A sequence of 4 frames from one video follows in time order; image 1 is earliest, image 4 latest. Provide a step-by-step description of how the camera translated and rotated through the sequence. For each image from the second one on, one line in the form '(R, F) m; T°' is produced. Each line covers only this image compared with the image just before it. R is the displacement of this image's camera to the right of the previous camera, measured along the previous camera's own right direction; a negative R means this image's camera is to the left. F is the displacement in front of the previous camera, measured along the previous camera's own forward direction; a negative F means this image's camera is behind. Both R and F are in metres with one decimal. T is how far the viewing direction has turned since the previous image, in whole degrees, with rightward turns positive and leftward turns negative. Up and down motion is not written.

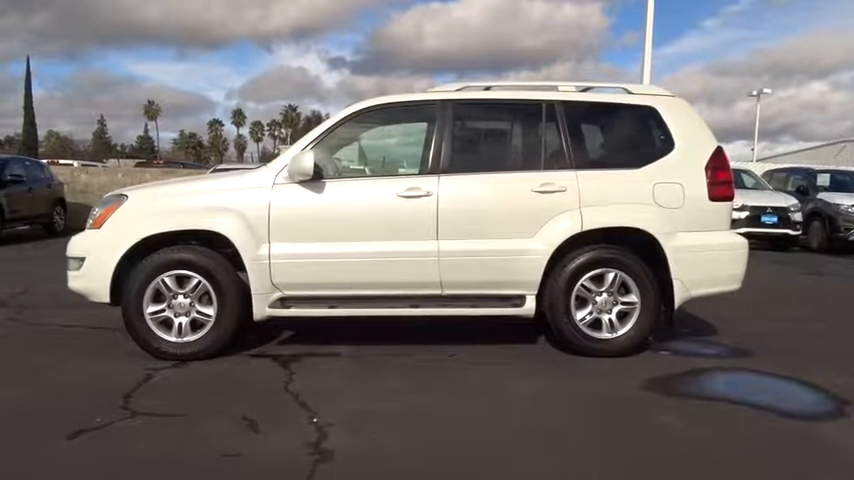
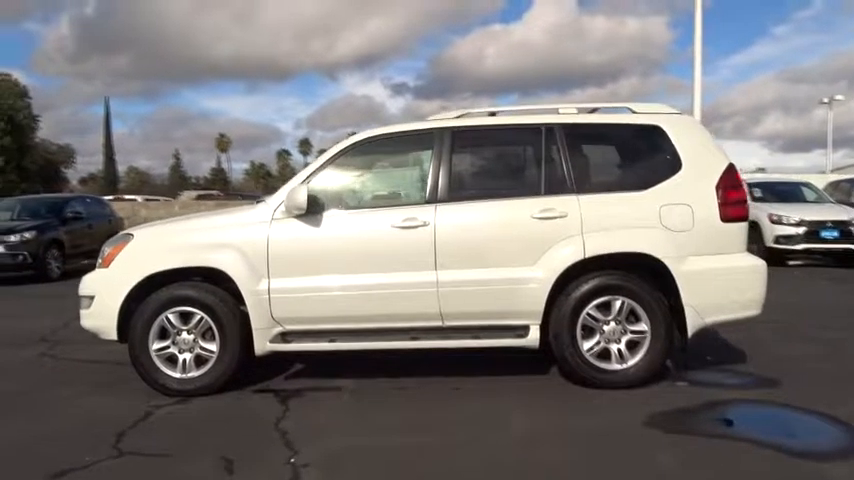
(+0.6, +0.1) m; -5°
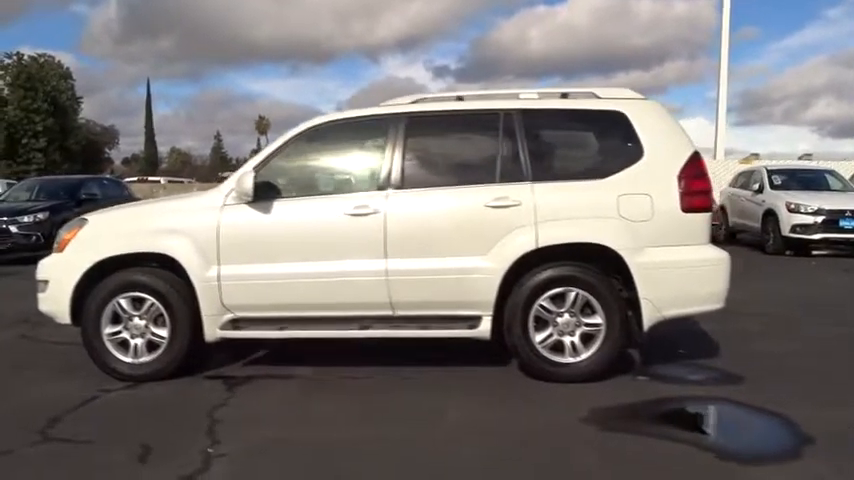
(+0.7, +0.2) m; -3°
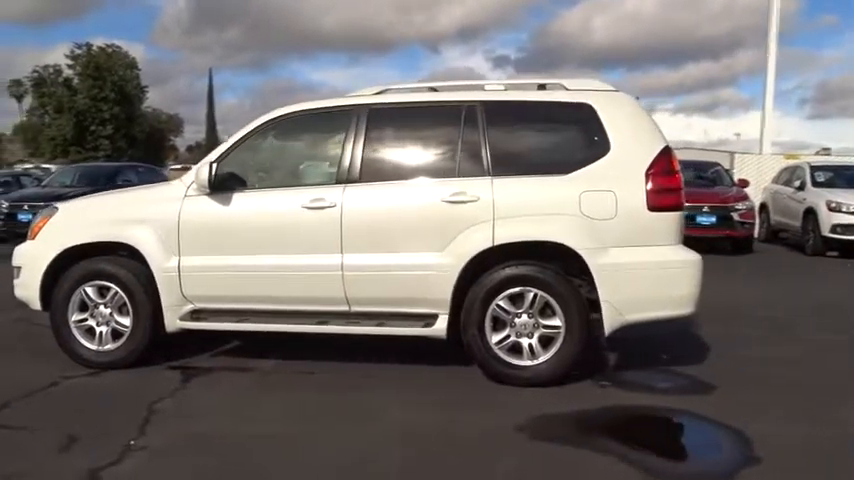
(+0.8, +0.2) m; -4°
